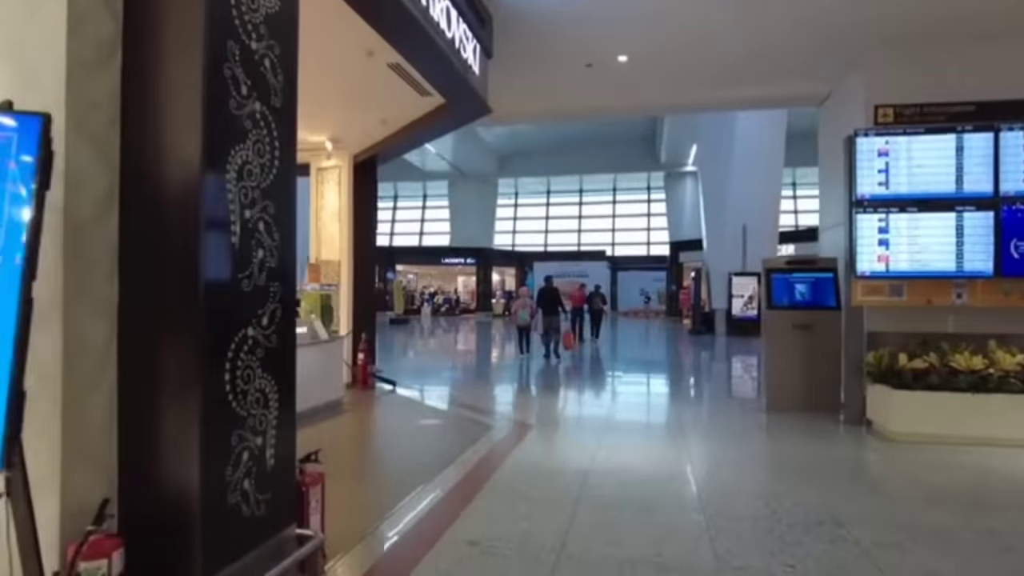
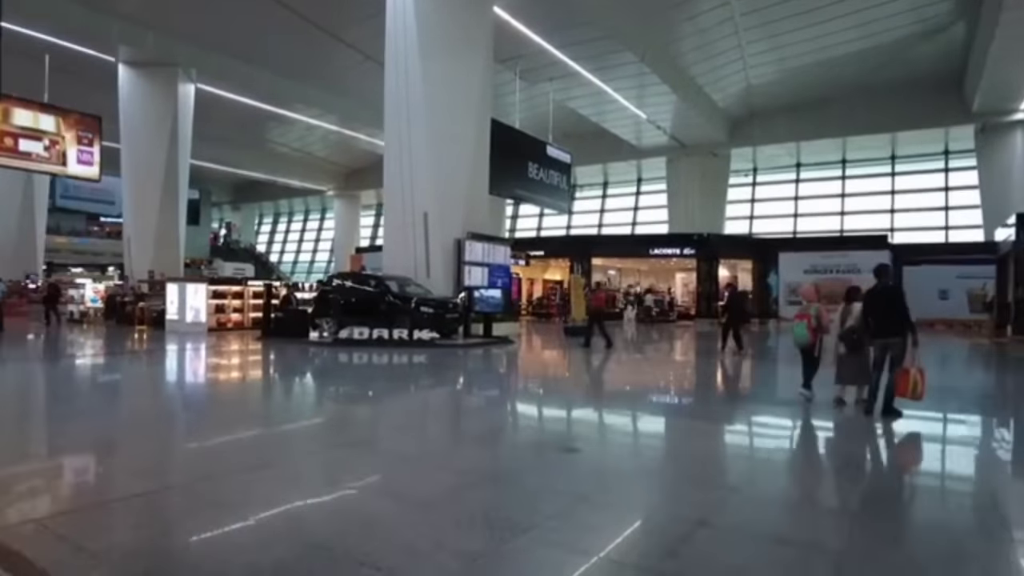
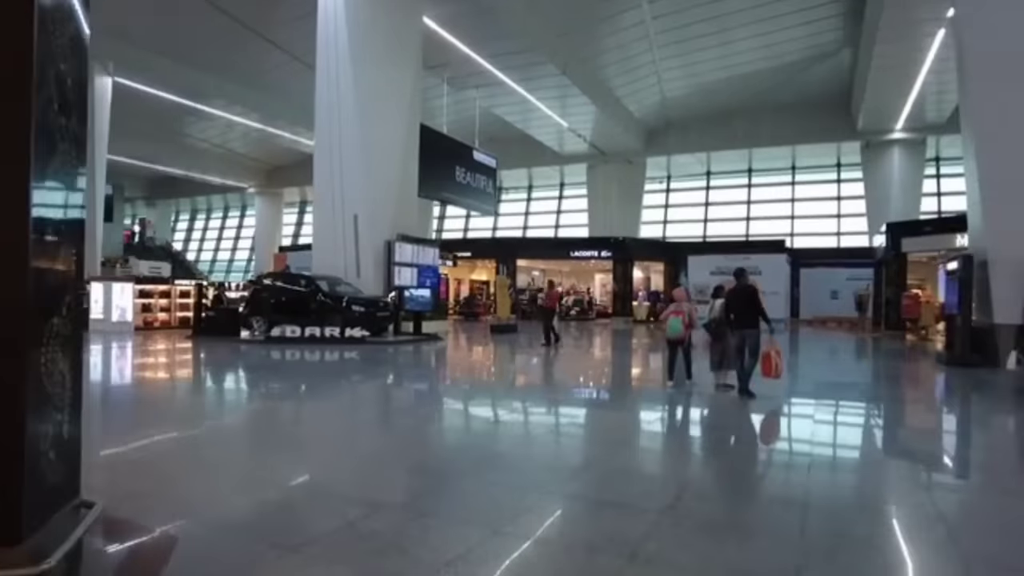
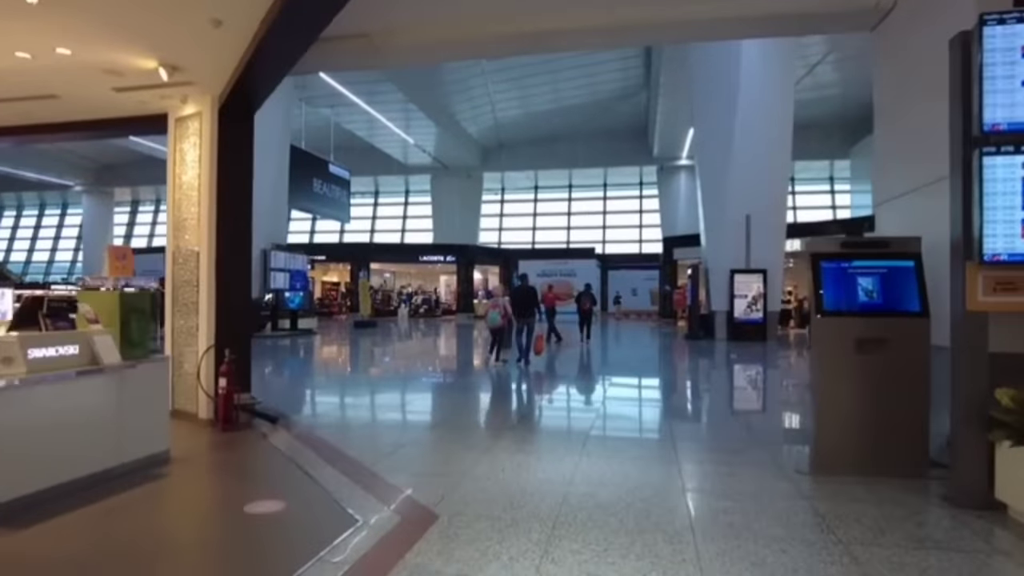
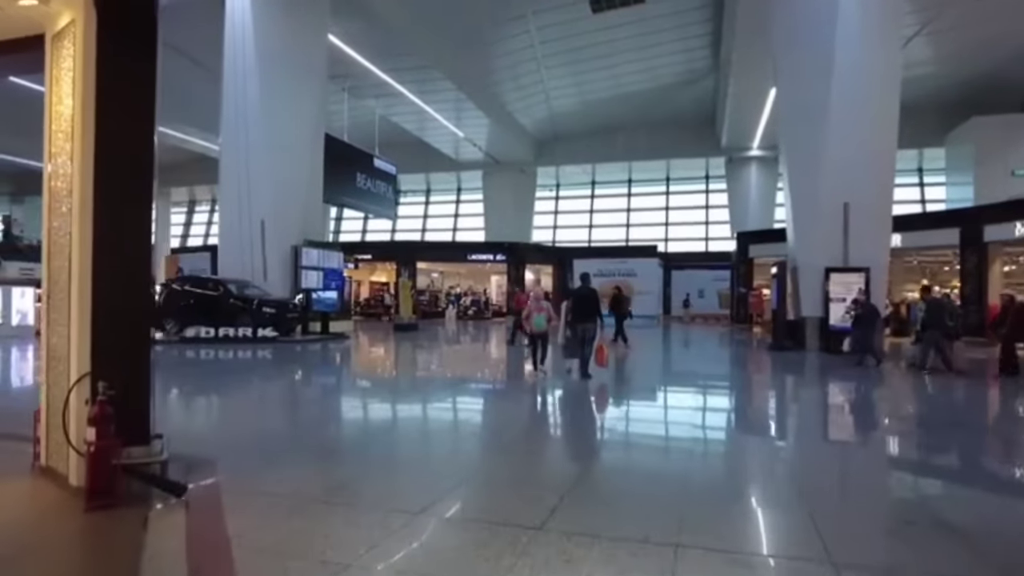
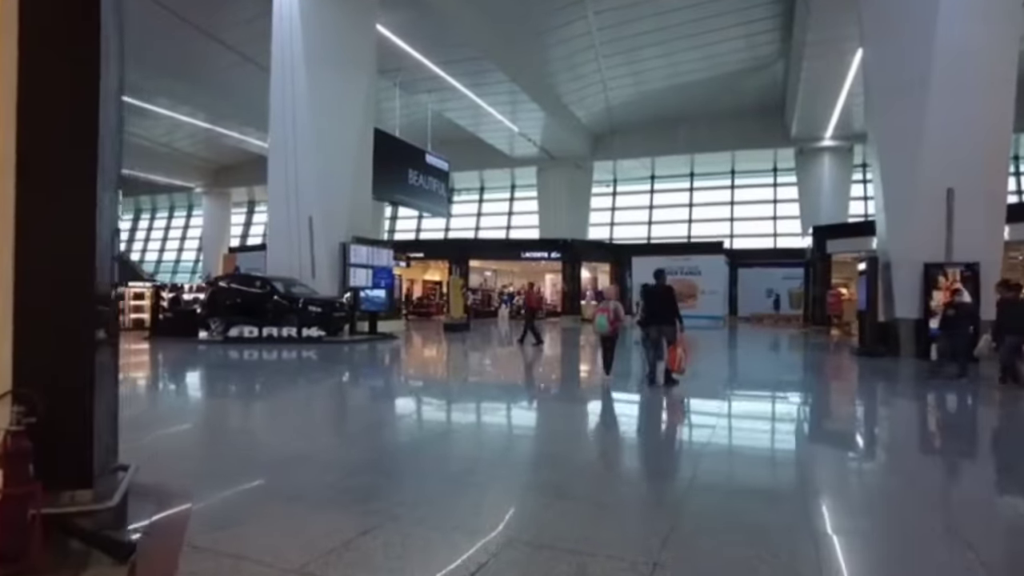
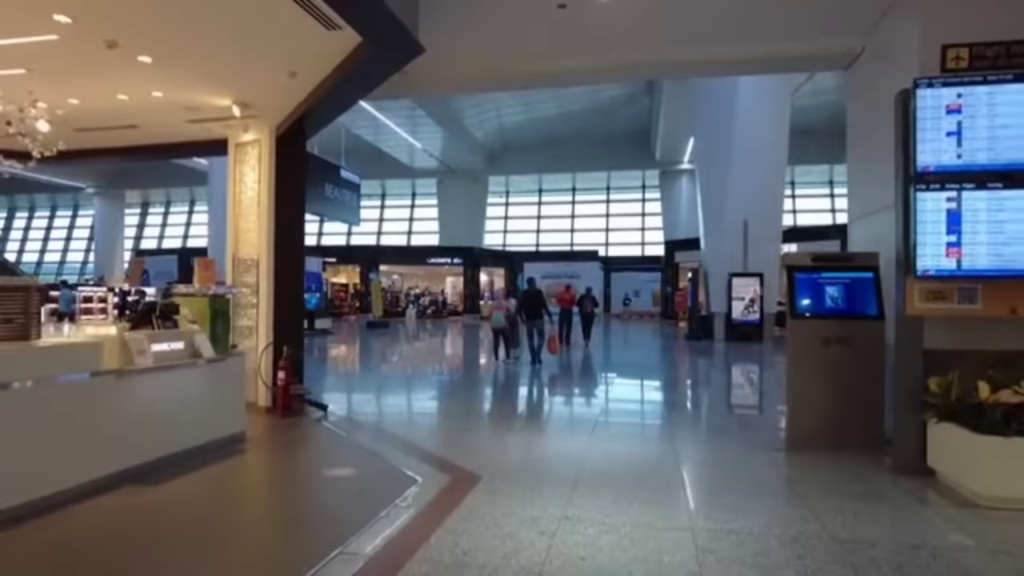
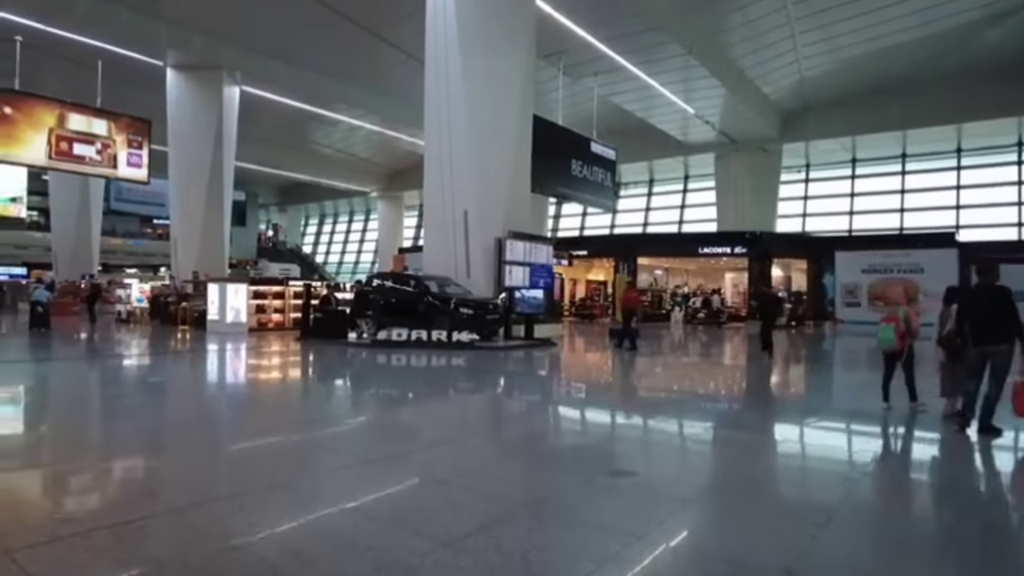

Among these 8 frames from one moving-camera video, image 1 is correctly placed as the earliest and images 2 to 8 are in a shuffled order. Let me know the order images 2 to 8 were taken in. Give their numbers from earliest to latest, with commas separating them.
7, 4, 5, 6, 3, 2, 8
